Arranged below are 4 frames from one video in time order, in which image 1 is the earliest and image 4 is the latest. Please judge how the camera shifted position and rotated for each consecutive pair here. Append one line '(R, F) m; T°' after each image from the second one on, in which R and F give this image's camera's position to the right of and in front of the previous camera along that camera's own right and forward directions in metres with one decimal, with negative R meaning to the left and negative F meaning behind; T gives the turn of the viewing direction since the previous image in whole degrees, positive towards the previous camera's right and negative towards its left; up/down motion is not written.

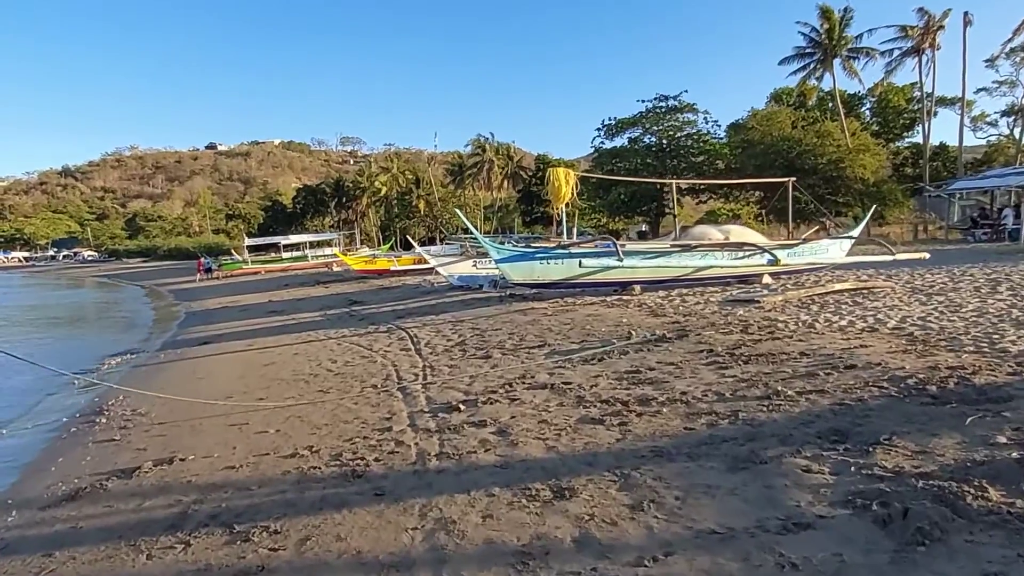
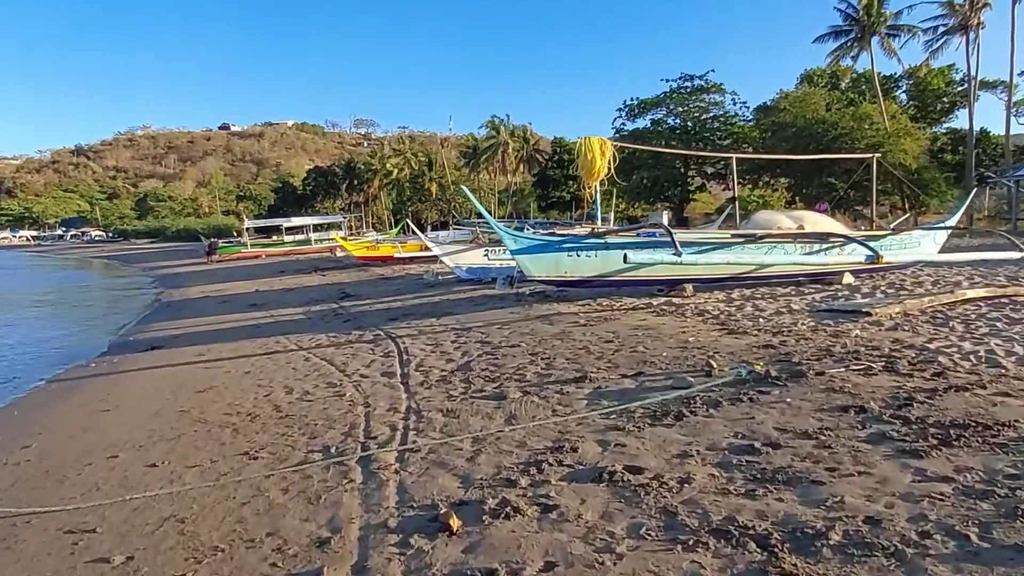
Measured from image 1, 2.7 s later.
(-0.1, +3.1) m; -1°
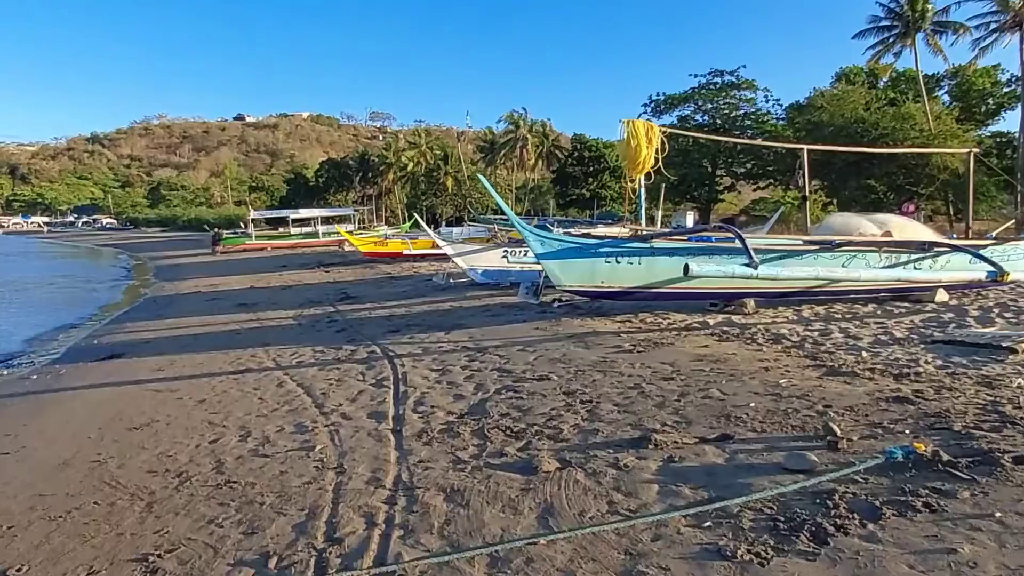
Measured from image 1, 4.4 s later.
(-0.2, +2.0) m; -1°
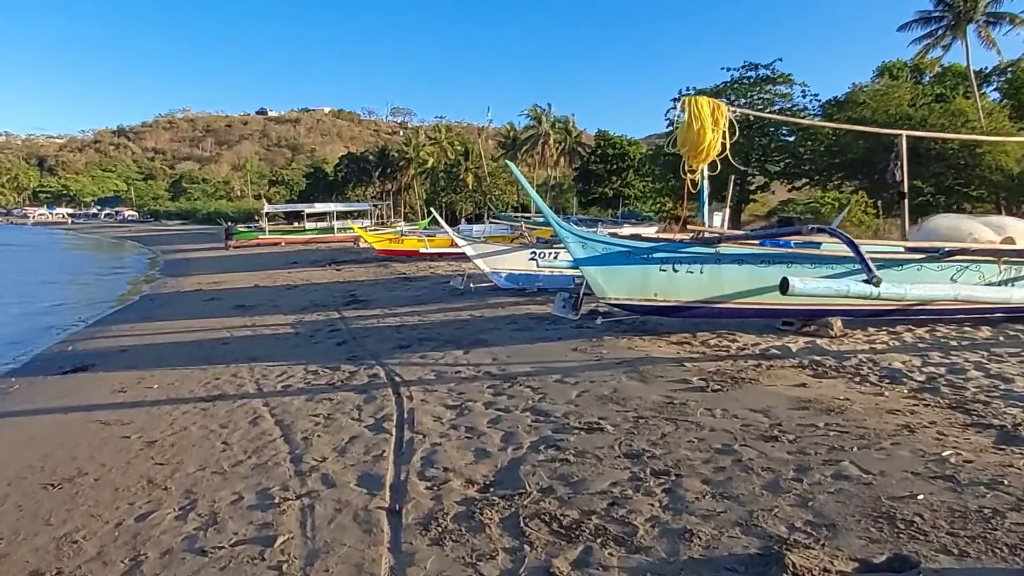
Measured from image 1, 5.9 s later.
(-0.2, +1.8) m; -1°
